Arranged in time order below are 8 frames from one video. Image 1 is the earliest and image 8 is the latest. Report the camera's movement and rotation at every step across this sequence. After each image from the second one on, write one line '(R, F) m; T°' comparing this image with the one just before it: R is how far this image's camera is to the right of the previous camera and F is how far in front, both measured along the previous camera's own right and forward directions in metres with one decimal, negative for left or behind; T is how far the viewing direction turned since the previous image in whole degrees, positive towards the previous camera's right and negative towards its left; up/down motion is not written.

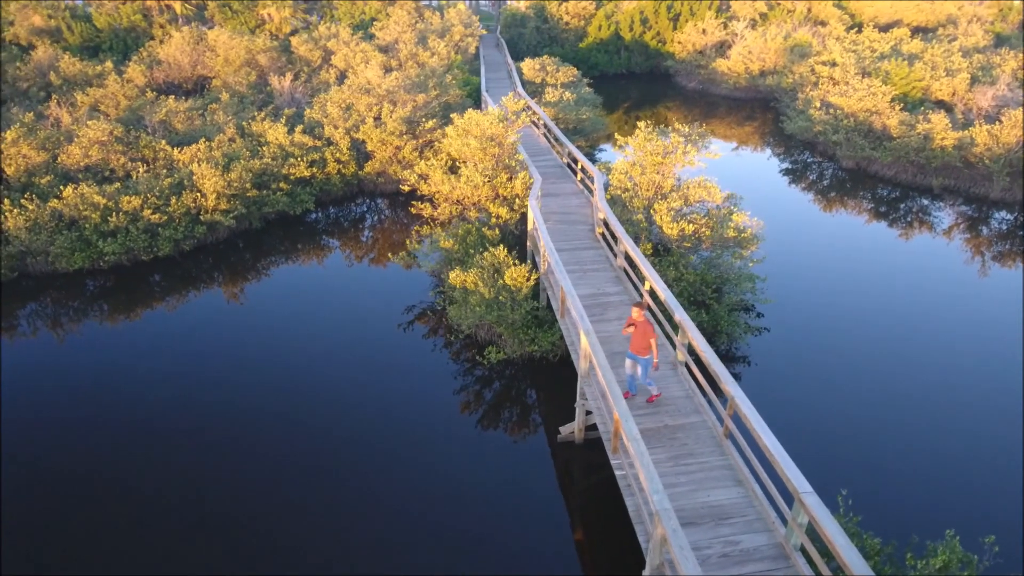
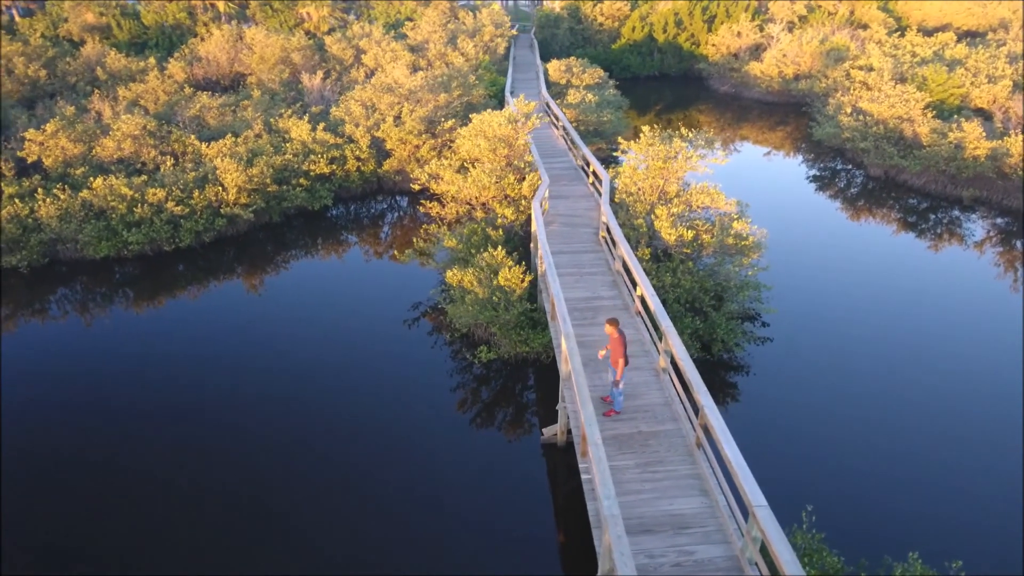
(+0.6, 0.0) m; -4°
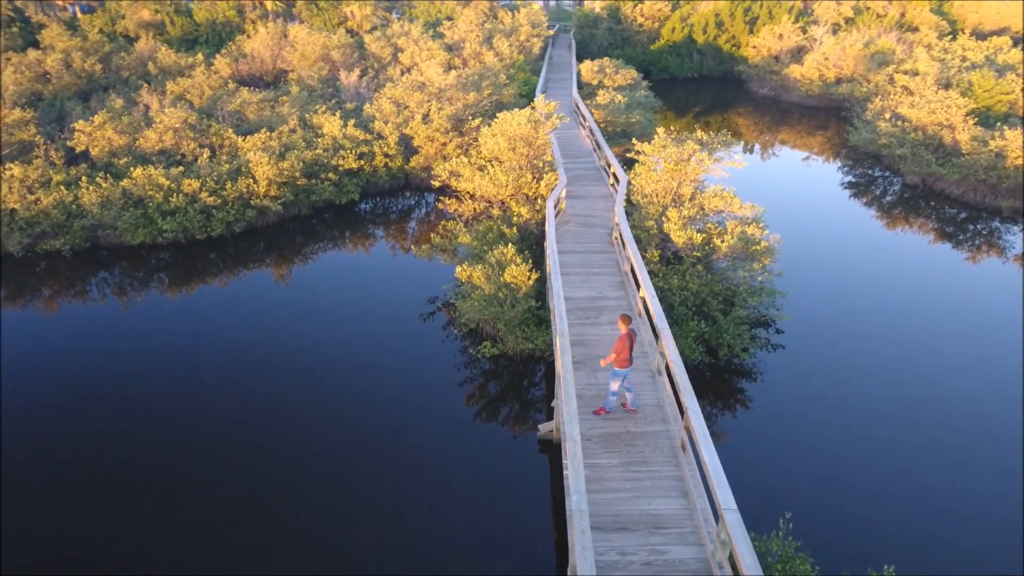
(+0.5, -0.1) m; -4°
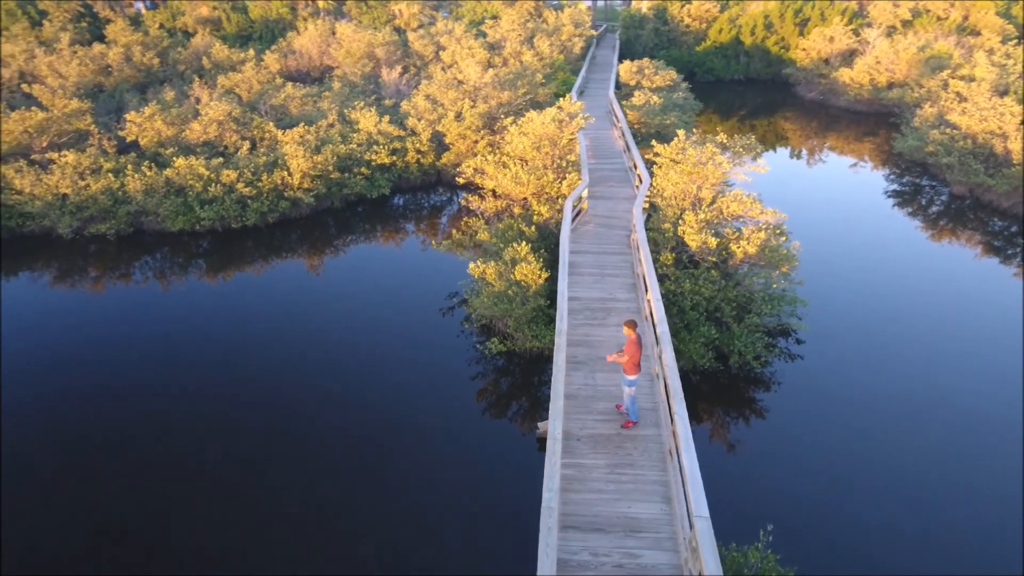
(+0.5, 0.0) m; -4°
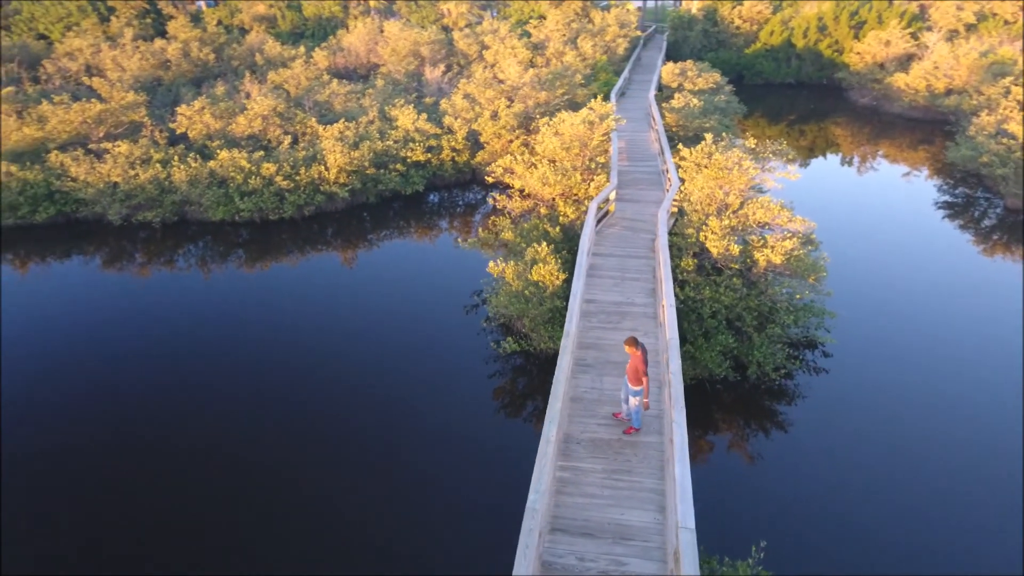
(+0.4, 0.0) m; -4°
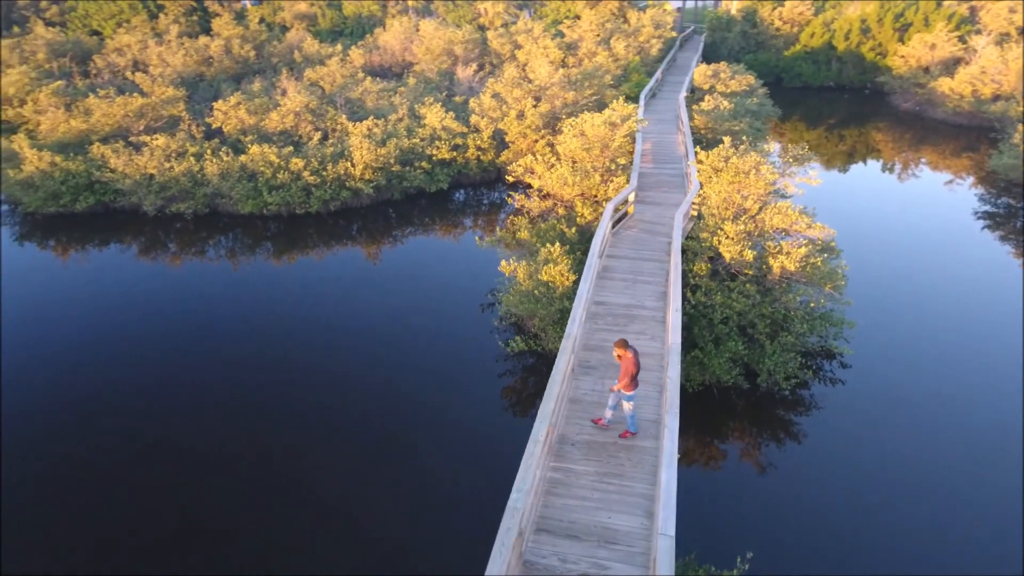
(+0.4, 0.0) m; -3°
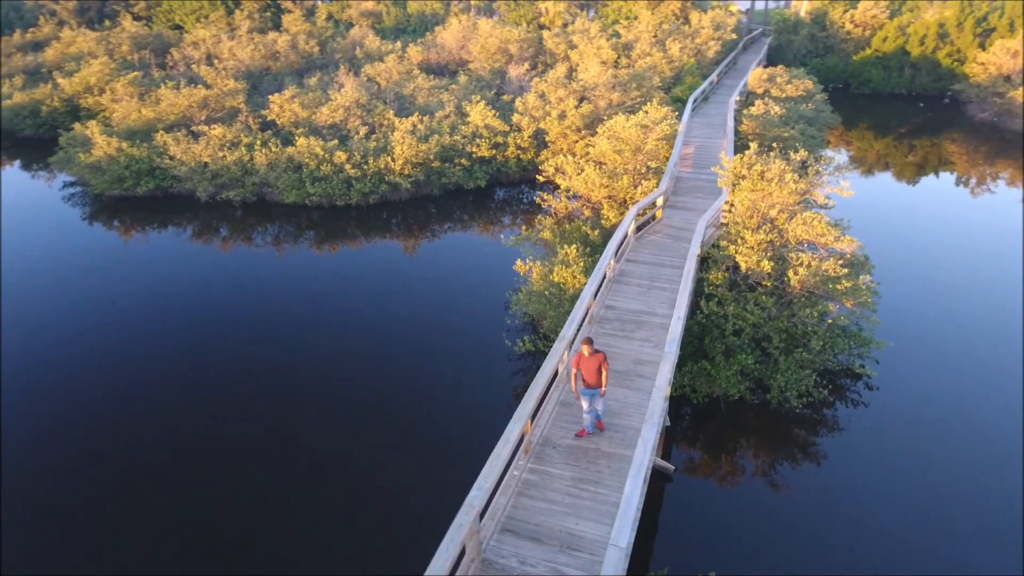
(+0.7, 0.0) m; -6°
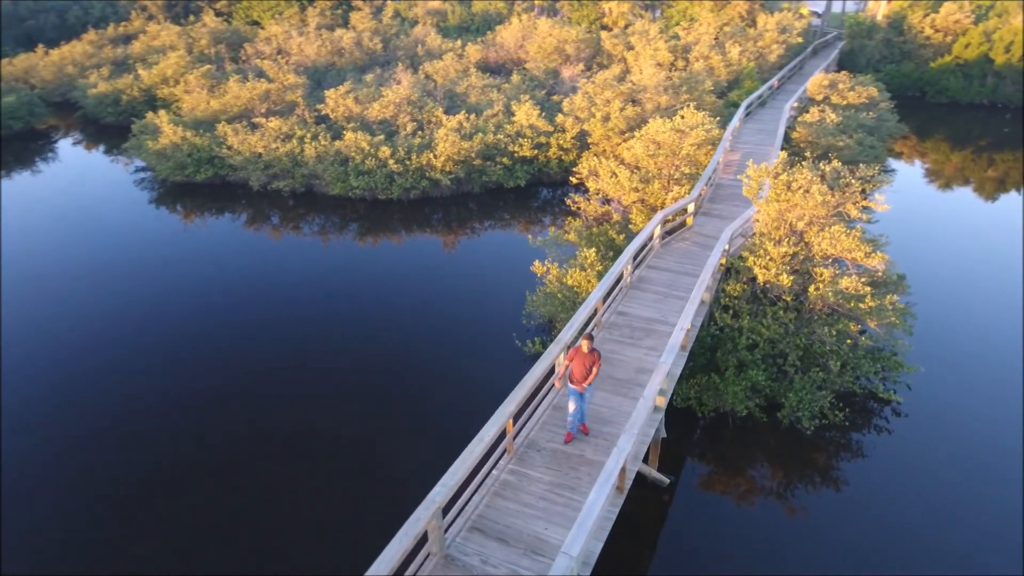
(+0.7, 0.0) m; -6°
